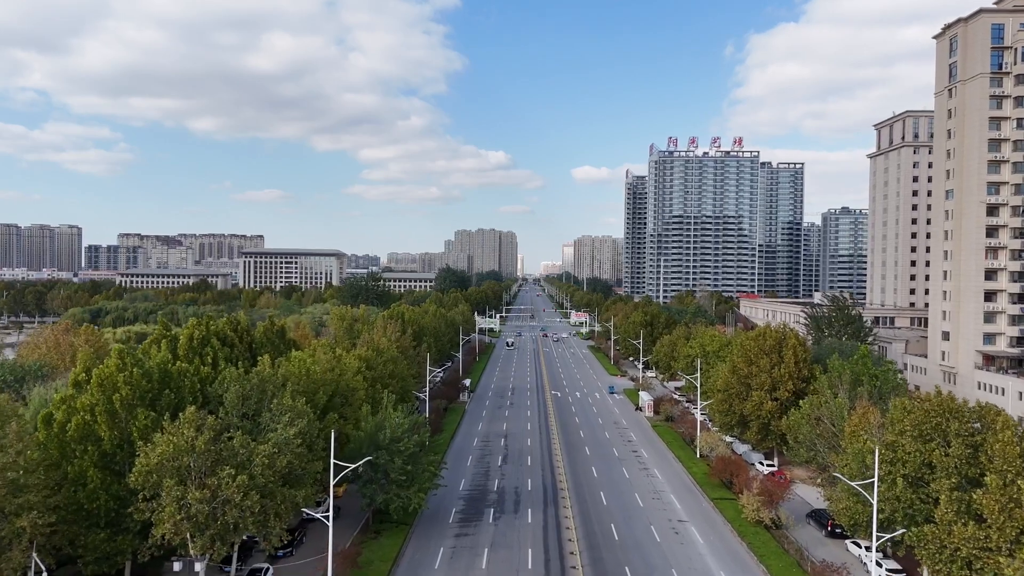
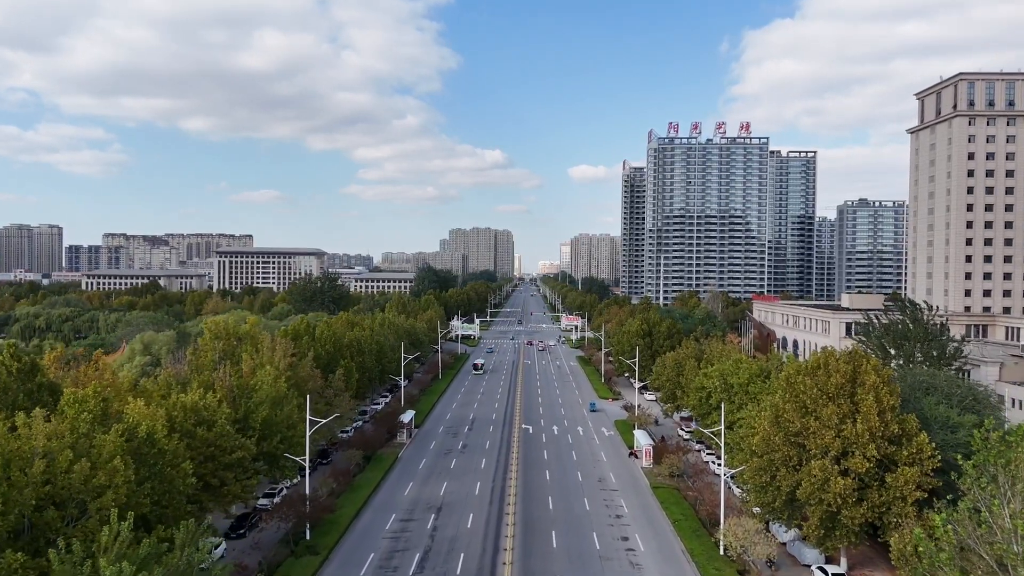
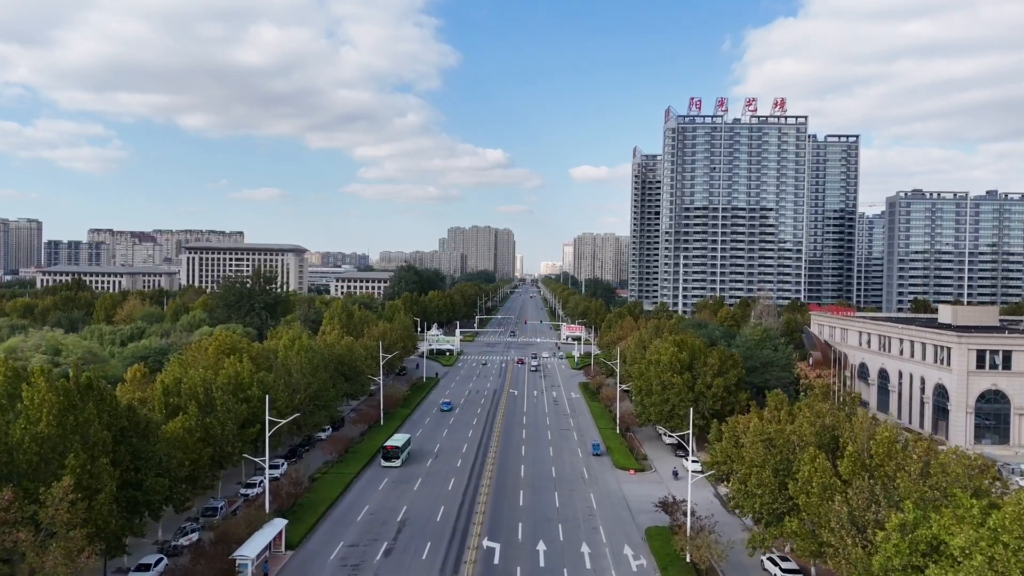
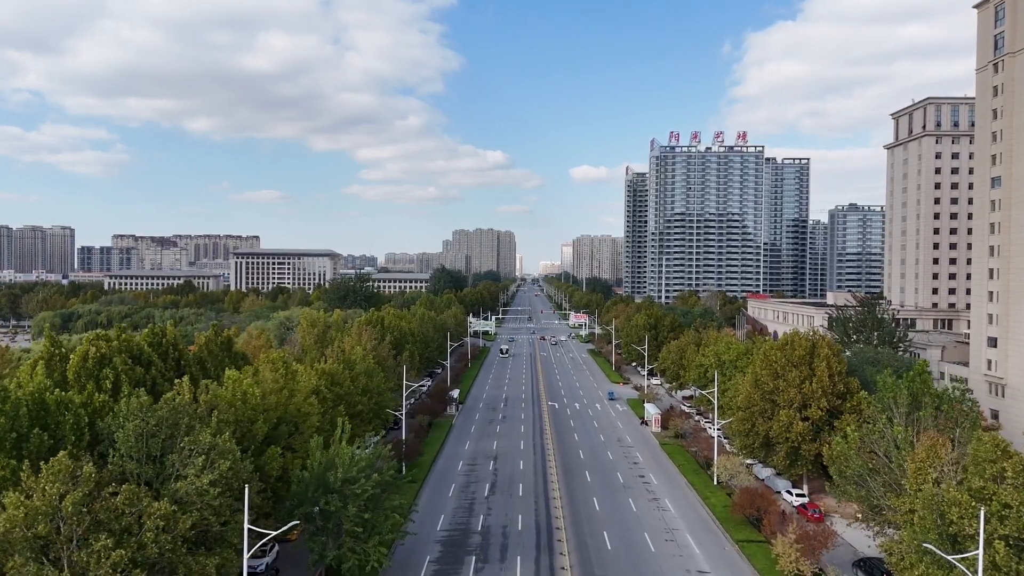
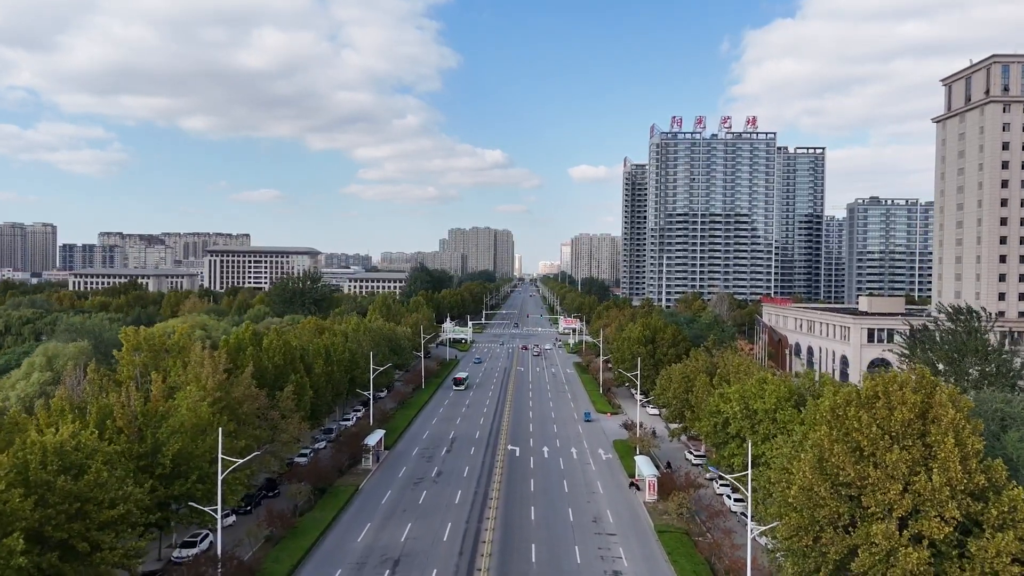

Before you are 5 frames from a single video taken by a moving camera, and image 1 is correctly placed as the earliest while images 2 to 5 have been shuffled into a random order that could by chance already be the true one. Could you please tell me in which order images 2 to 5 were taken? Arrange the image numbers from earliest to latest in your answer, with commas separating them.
4, 2, 5, 3
